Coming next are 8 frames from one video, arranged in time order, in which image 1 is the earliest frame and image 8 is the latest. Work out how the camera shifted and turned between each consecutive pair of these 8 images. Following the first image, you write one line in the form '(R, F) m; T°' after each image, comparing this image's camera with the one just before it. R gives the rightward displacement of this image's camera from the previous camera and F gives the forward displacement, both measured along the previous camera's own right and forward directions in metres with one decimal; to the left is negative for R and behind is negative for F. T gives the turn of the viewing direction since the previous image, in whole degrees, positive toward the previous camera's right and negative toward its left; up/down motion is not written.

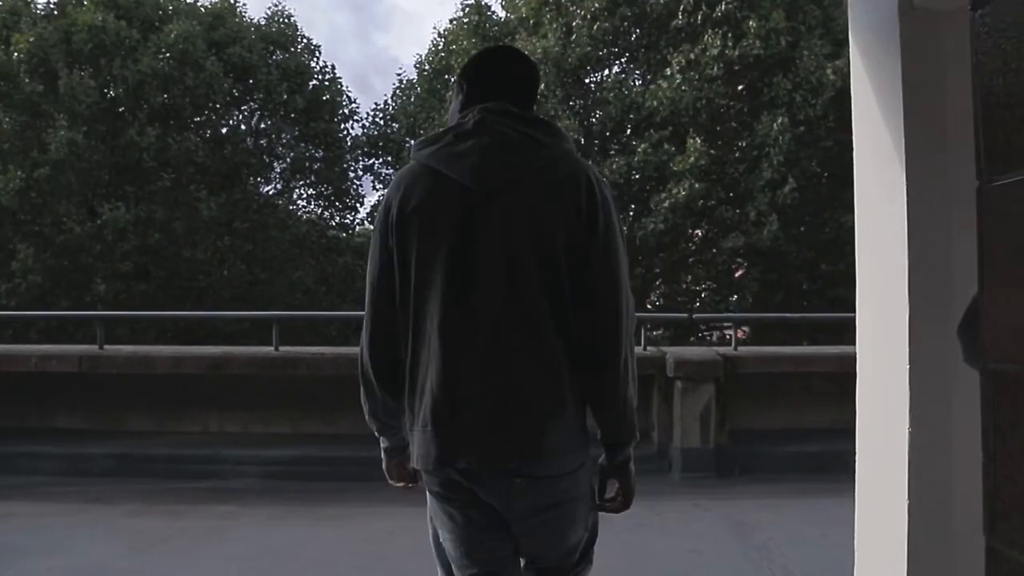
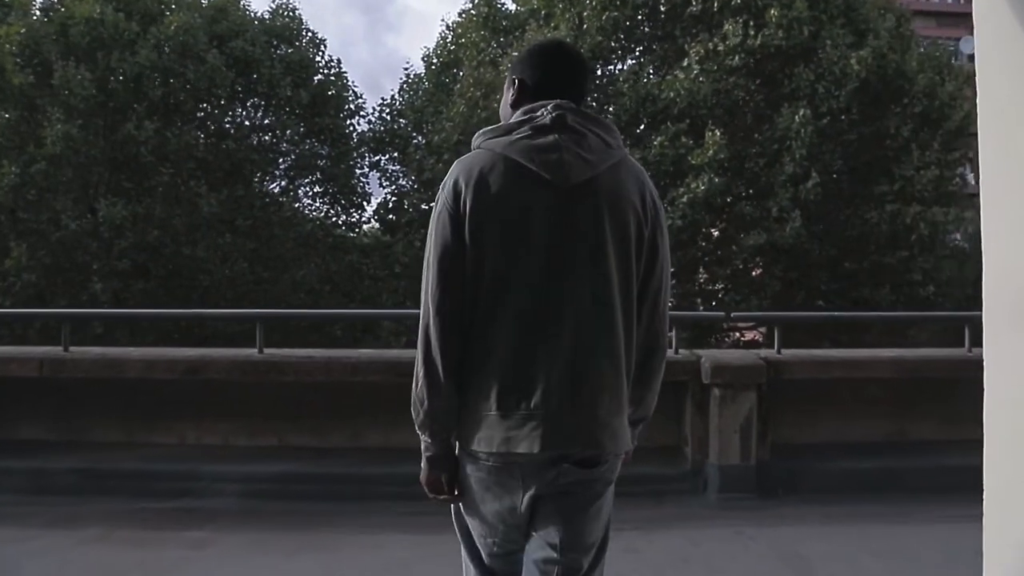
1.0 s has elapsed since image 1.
(0.0, +0.5) m; -1°
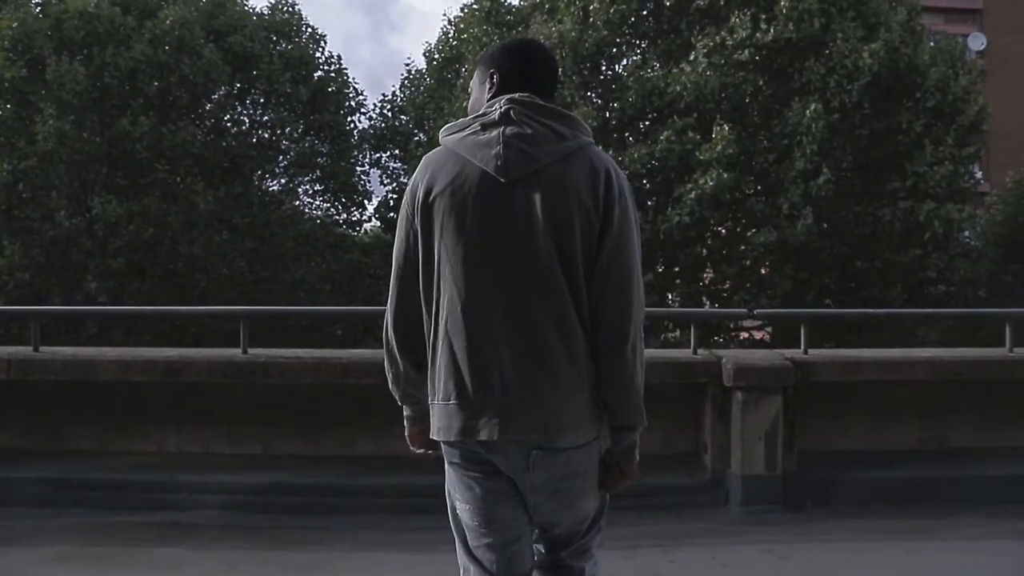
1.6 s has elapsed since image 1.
(0.0, +0.3) m; 0°
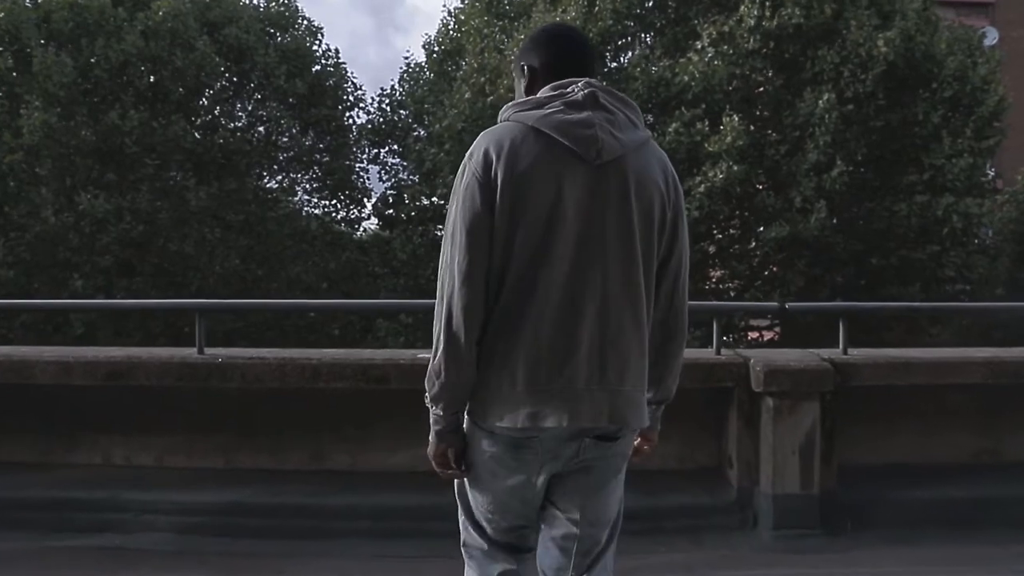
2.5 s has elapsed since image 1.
(0.0, +0.5) m; 0°
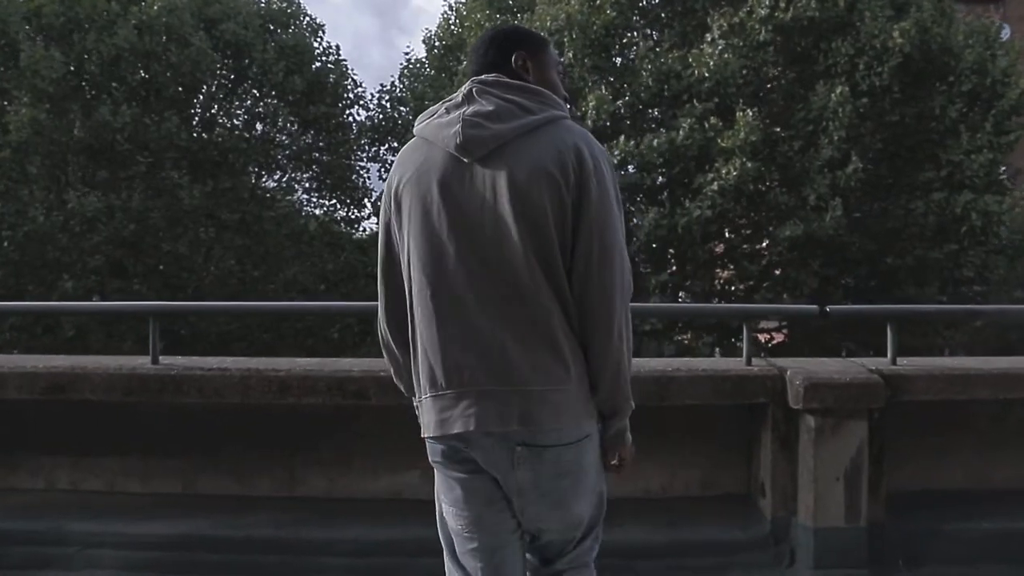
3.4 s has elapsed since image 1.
(0.0, +0.4) m; 0°
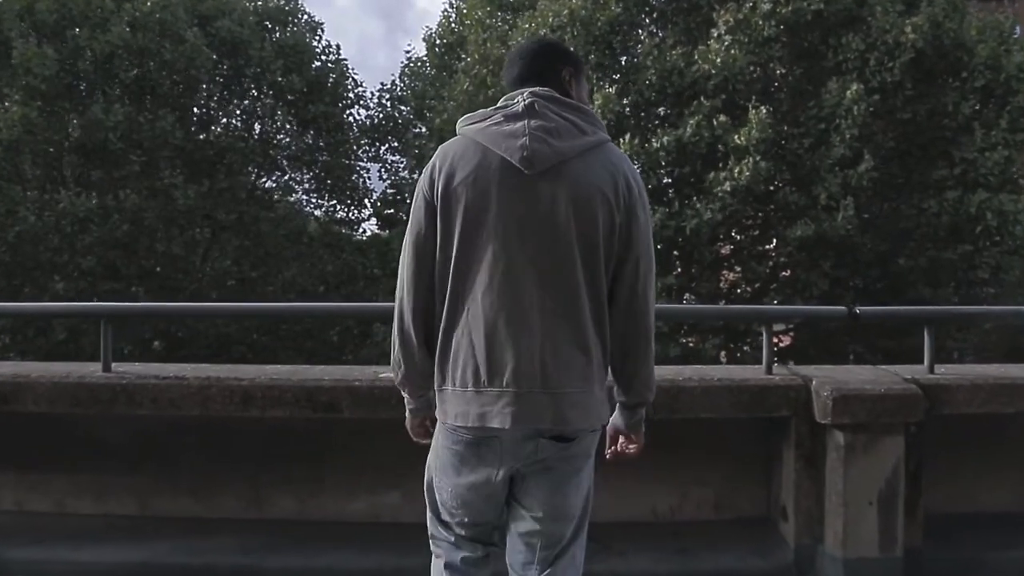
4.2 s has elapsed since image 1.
(0.0, +0.3) m; 0°
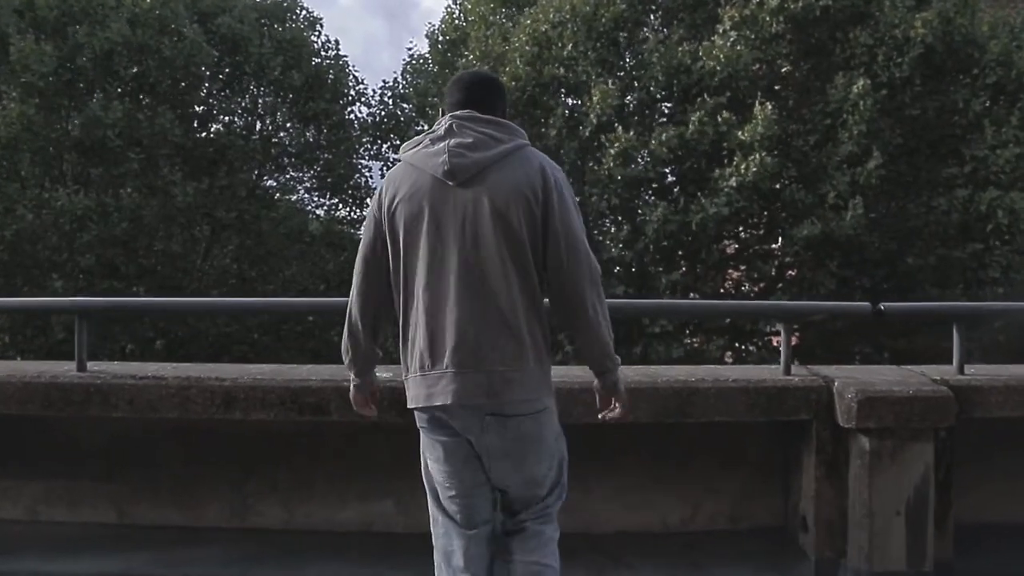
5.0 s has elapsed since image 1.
(0.0, +0.2) m; 0°
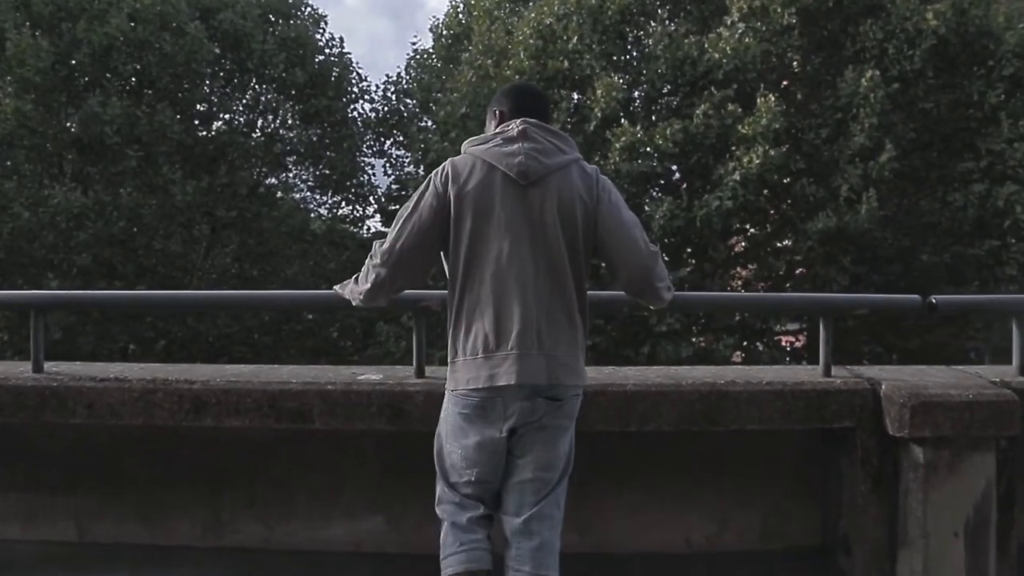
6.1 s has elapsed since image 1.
(0.0, +0.2) m; 0°
